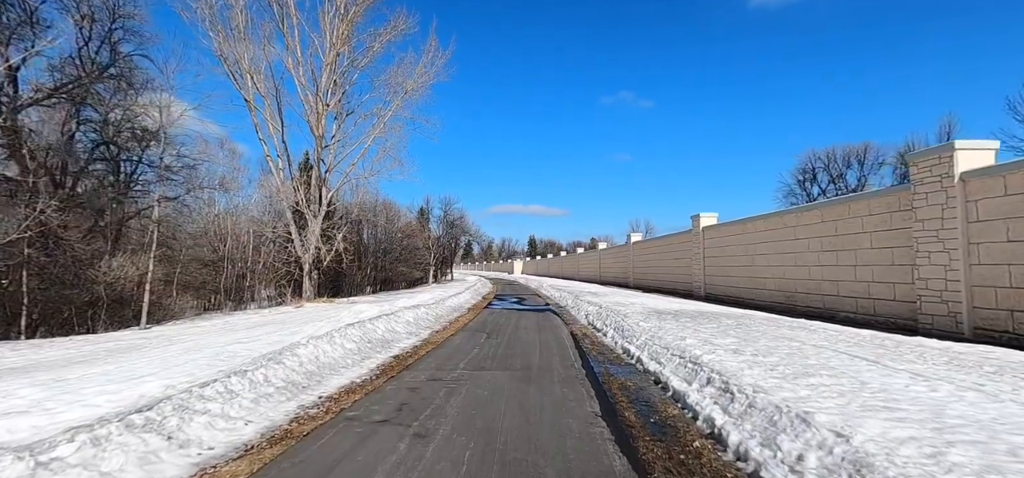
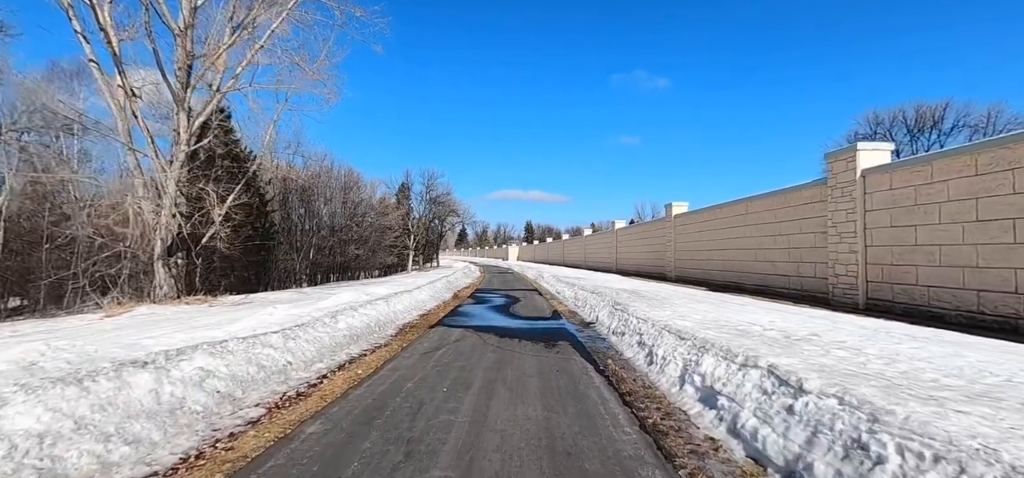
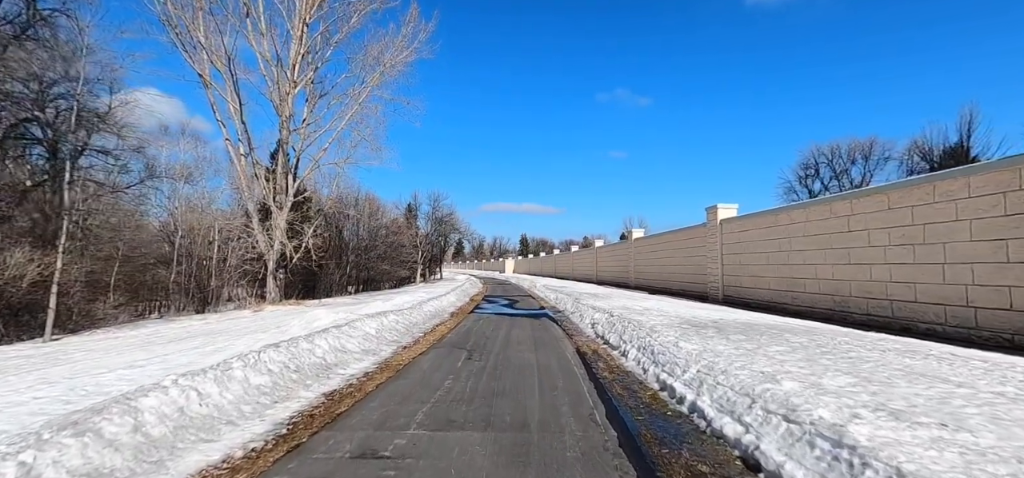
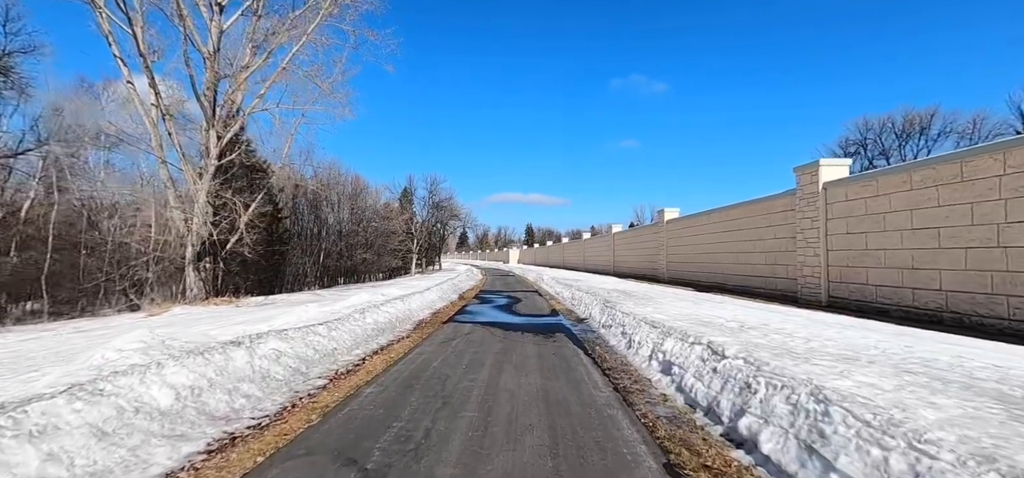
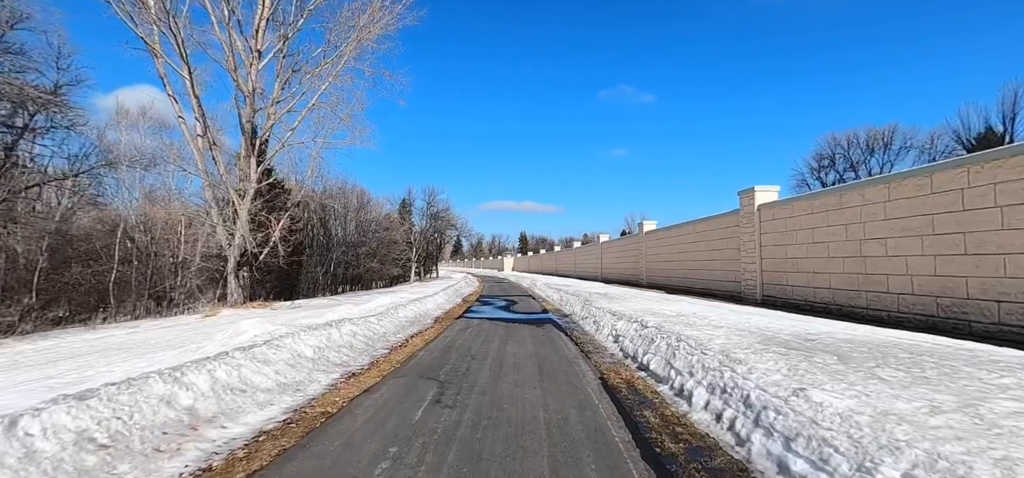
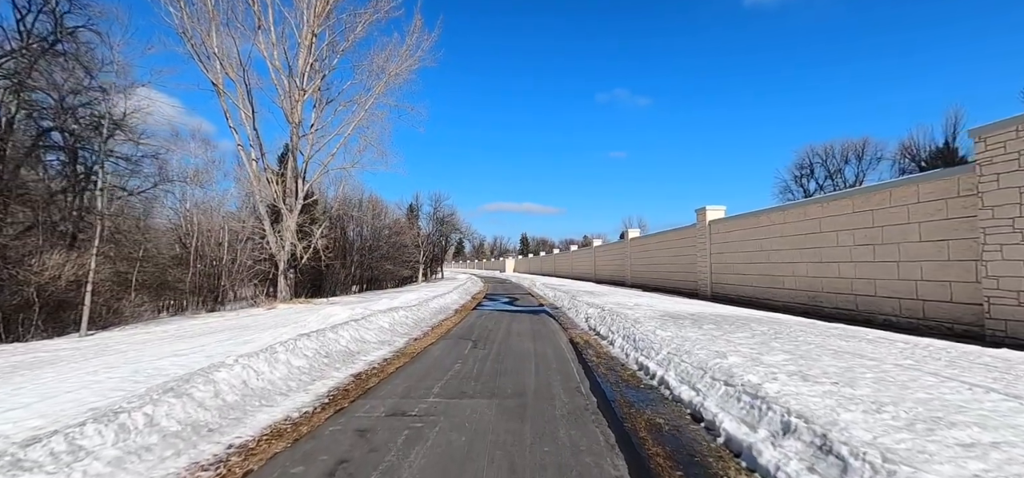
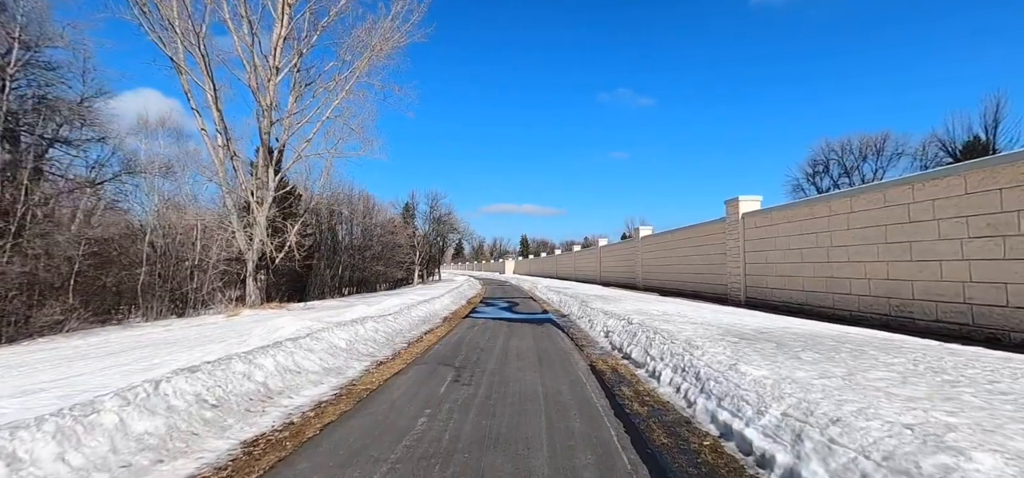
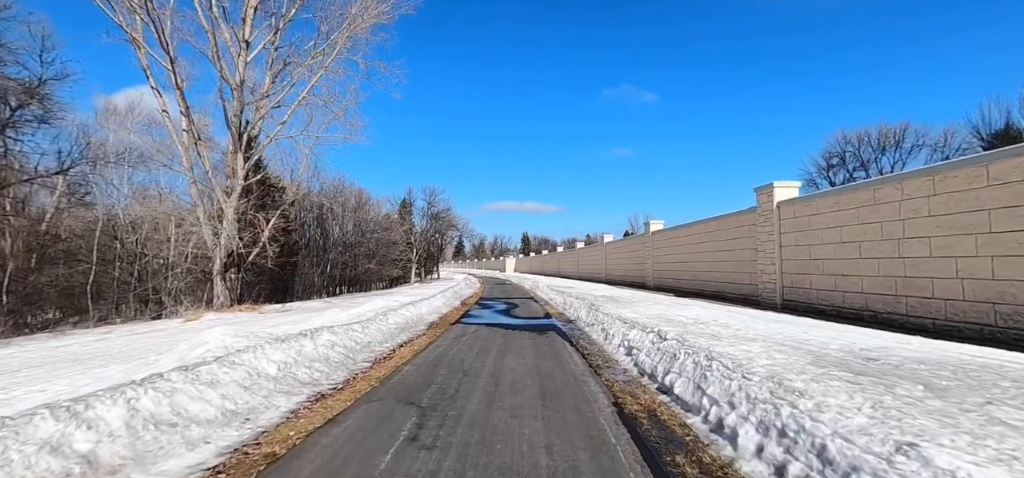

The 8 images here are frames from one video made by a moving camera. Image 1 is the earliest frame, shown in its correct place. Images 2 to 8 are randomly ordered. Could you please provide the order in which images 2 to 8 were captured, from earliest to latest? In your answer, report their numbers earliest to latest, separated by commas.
6, 3, 7, 5, 8, 4, 2
